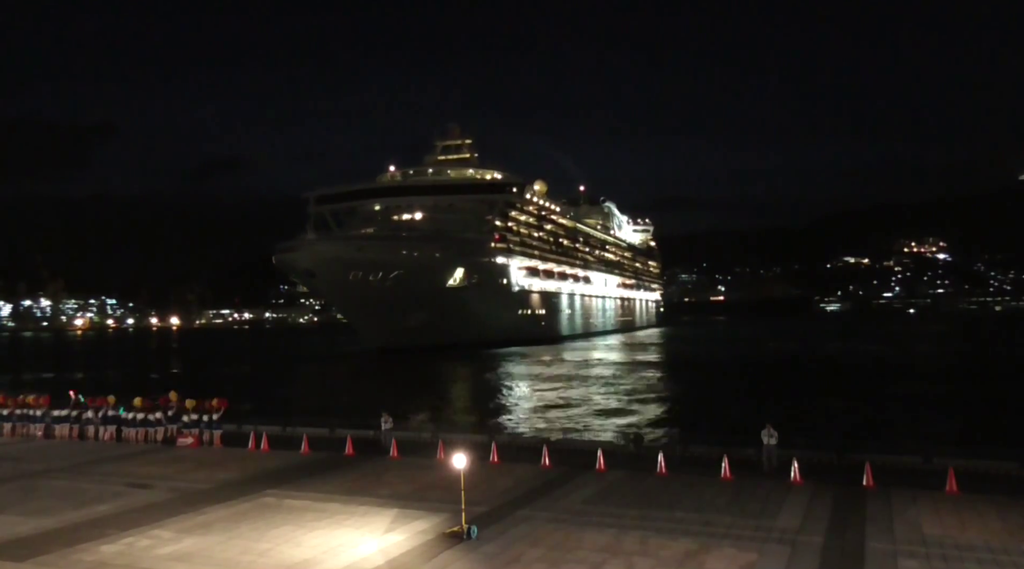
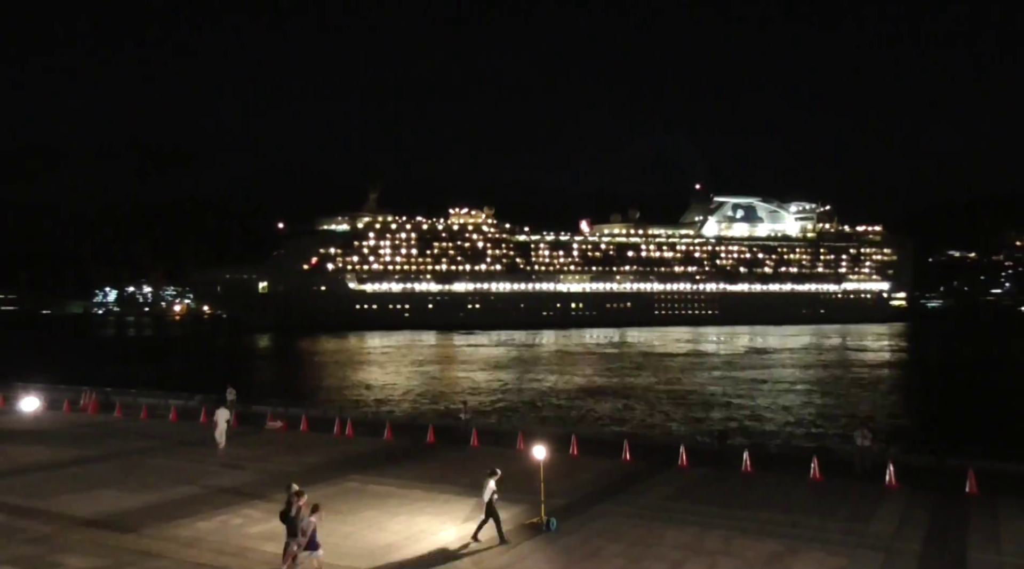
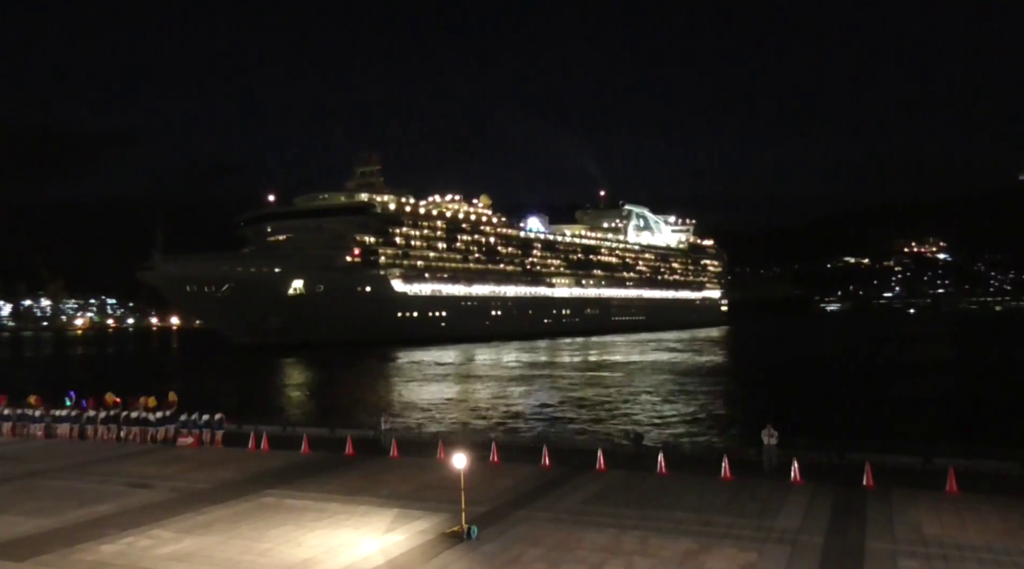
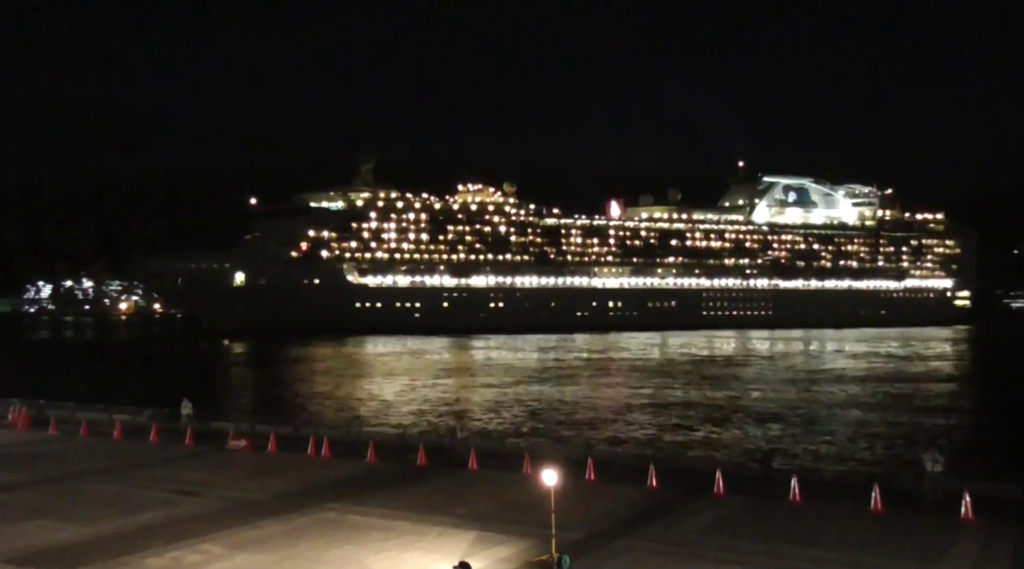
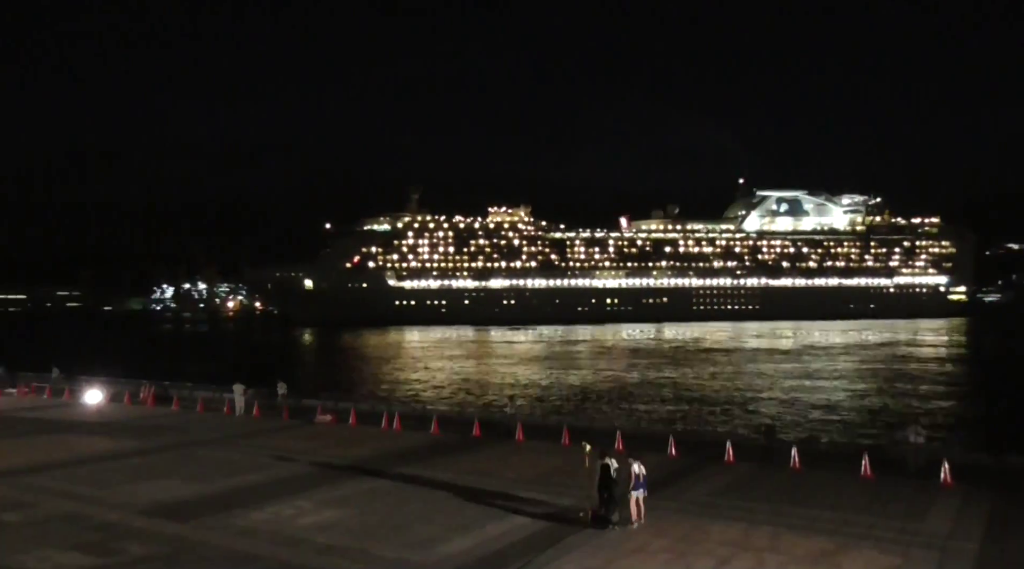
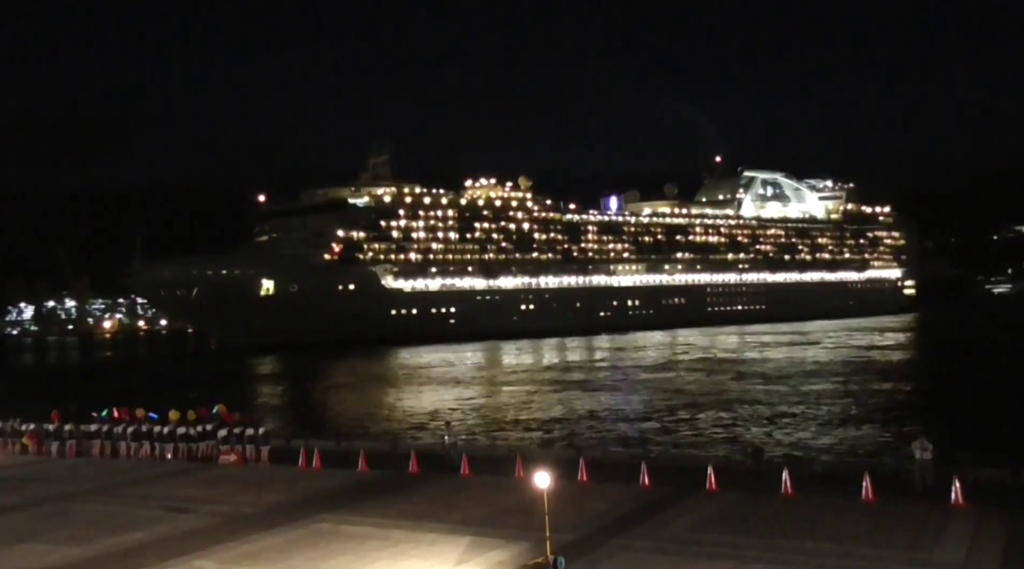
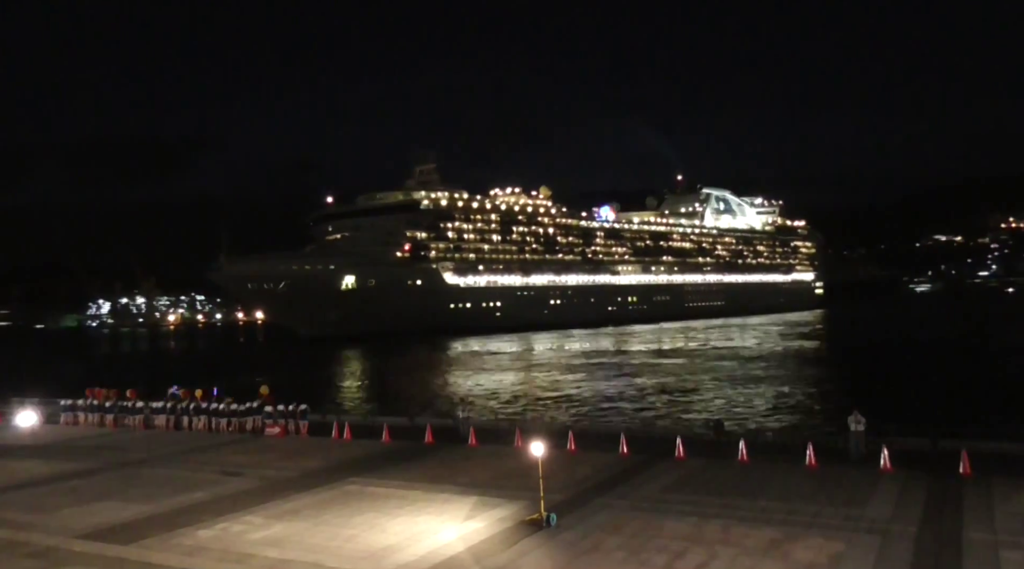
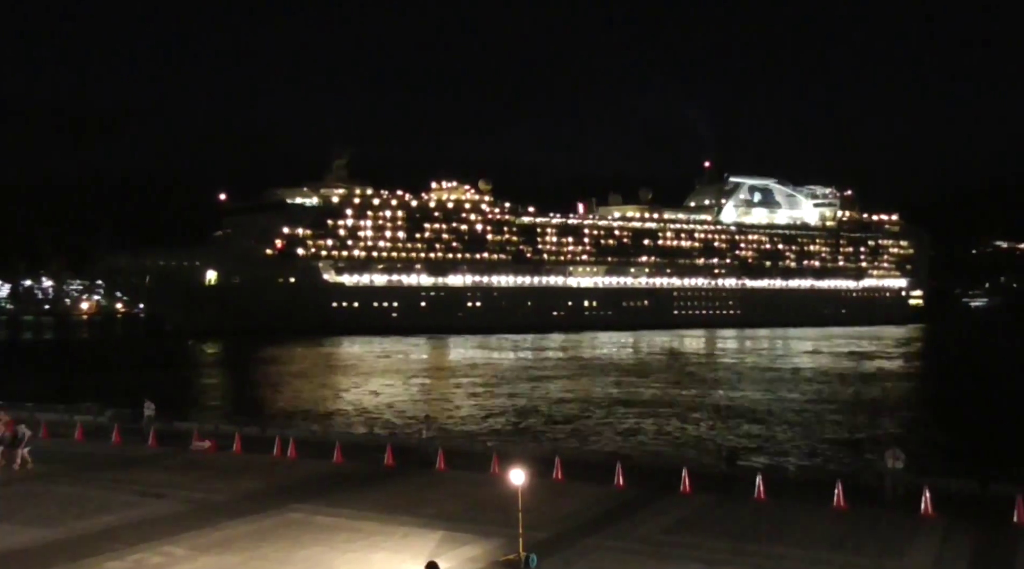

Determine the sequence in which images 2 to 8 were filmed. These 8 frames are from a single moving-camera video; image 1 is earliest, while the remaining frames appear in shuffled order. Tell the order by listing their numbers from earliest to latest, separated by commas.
3, 7, 6, 8, 4, 2, 5
